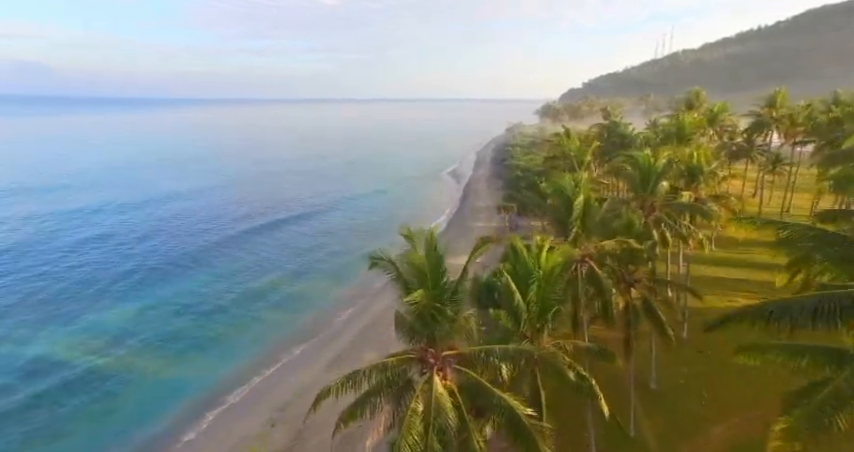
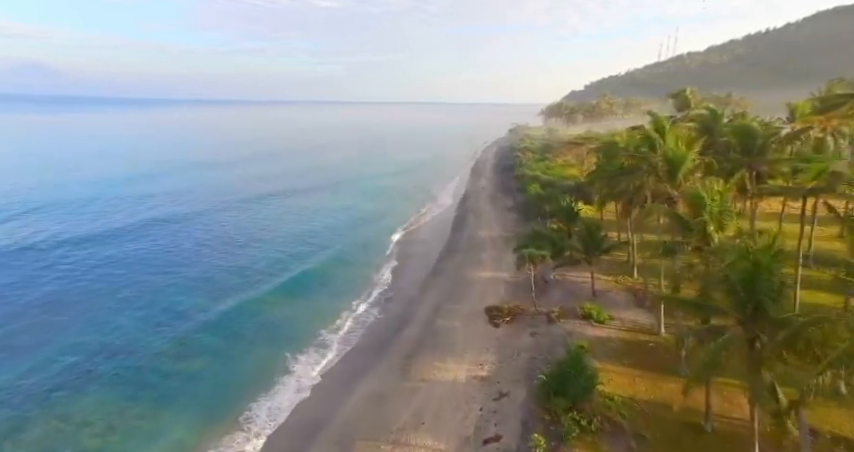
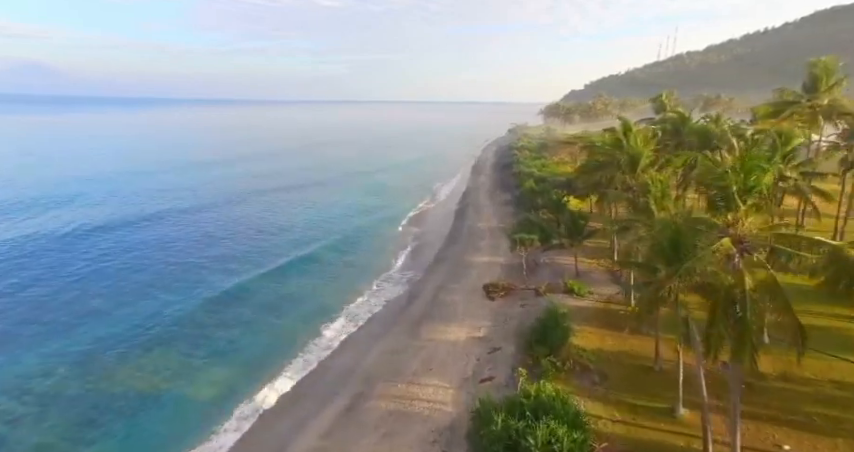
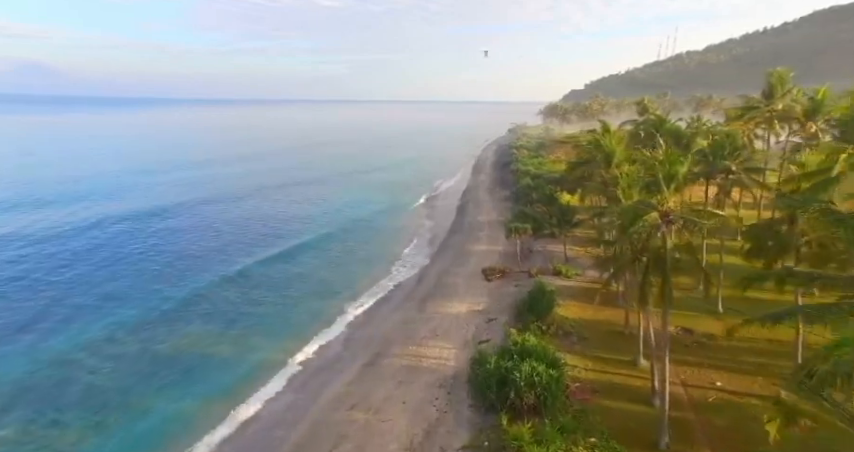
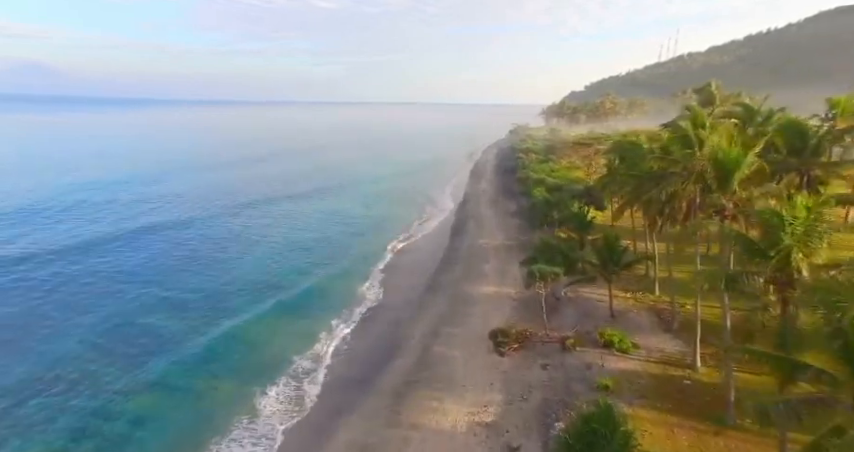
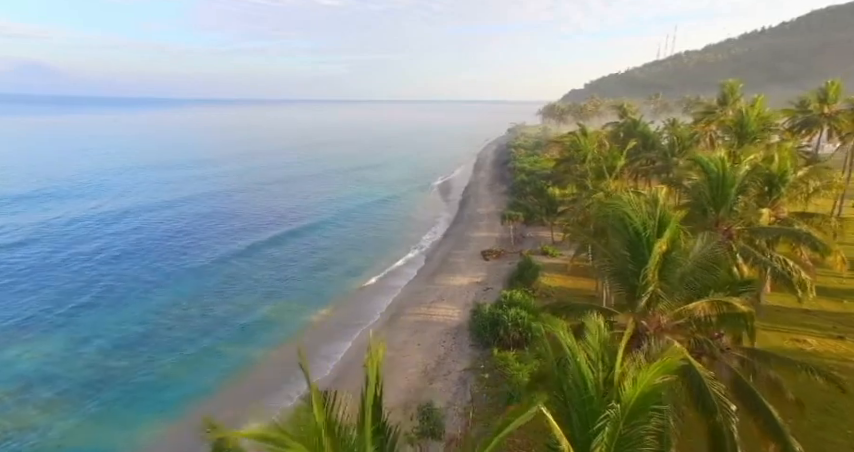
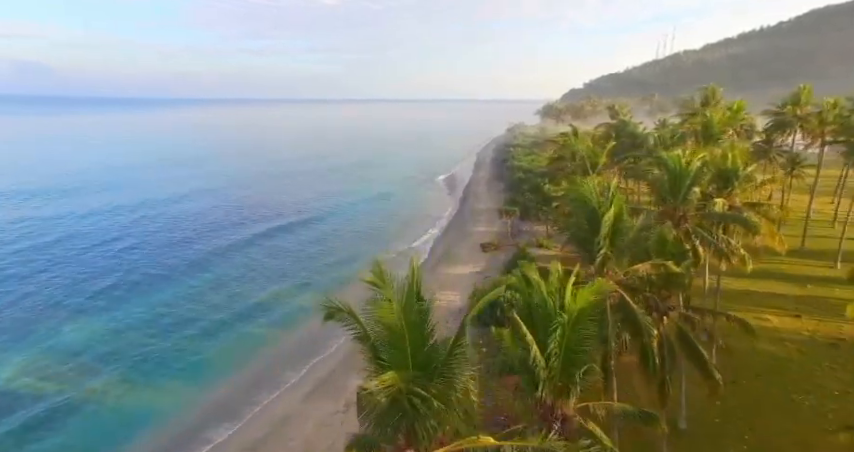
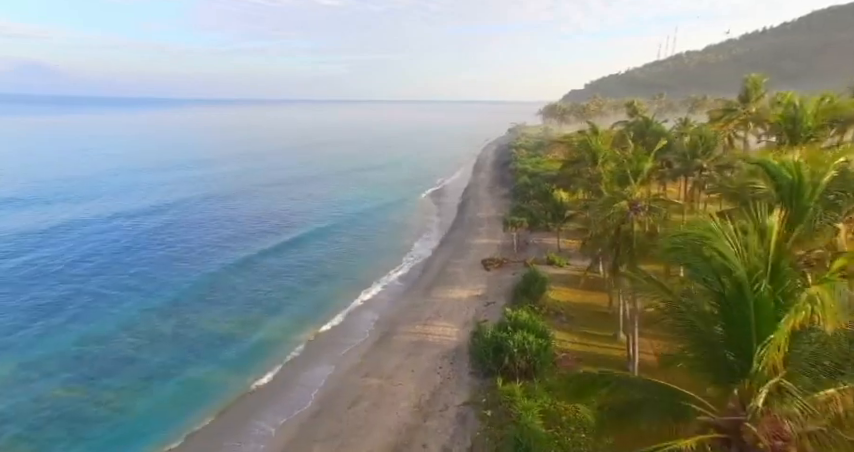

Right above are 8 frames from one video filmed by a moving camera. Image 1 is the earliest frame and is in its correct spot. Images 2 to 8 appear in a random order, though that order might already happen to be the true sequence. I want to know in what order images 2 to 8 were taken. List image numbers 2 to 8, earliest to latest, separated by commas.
7, 6, 8, 4, 3, 2, 5
